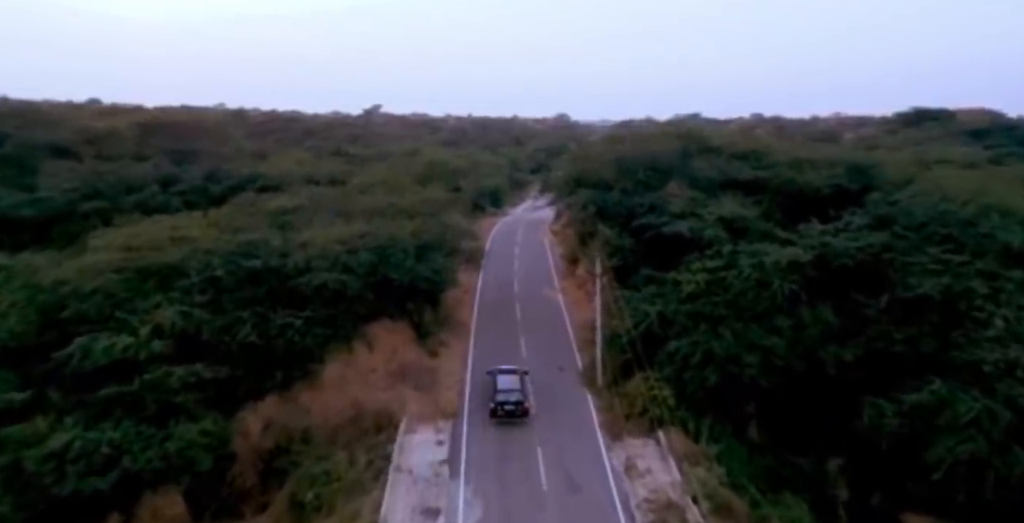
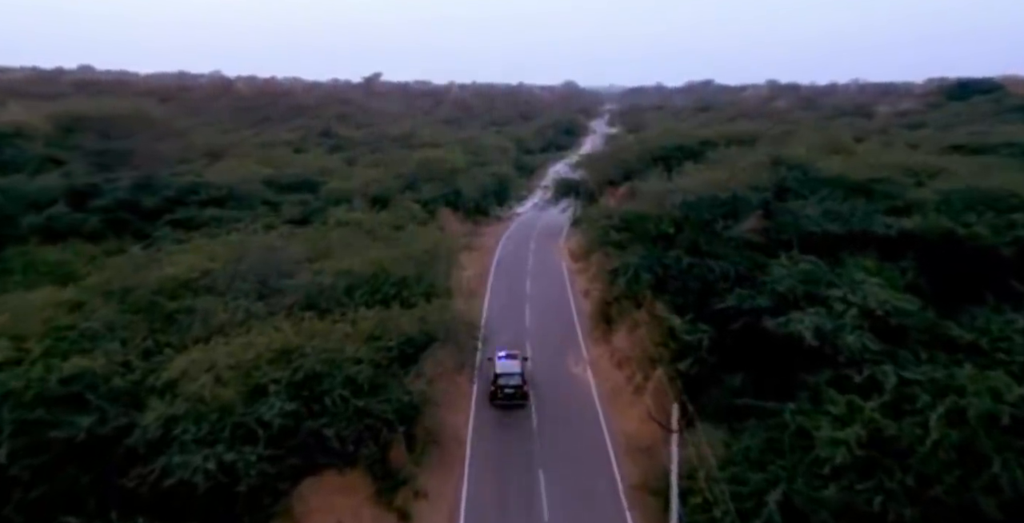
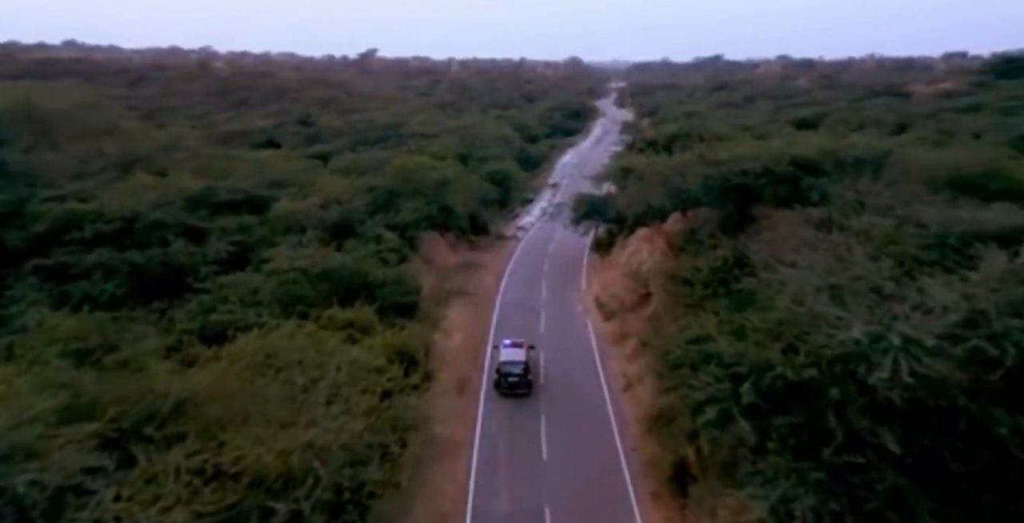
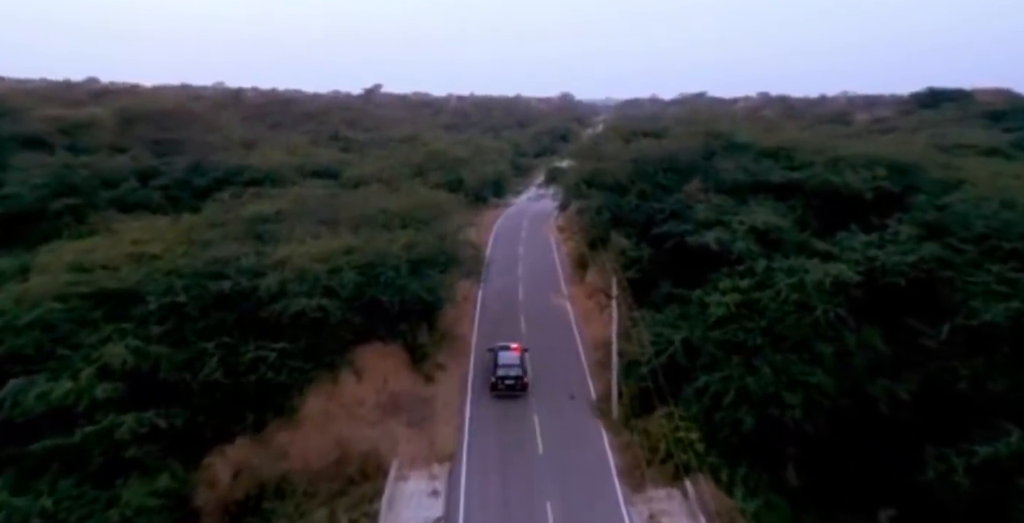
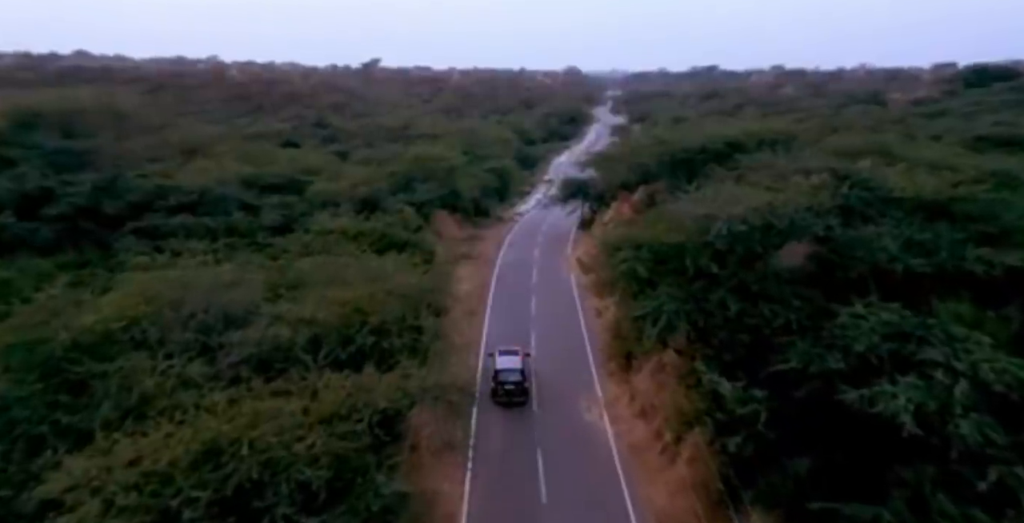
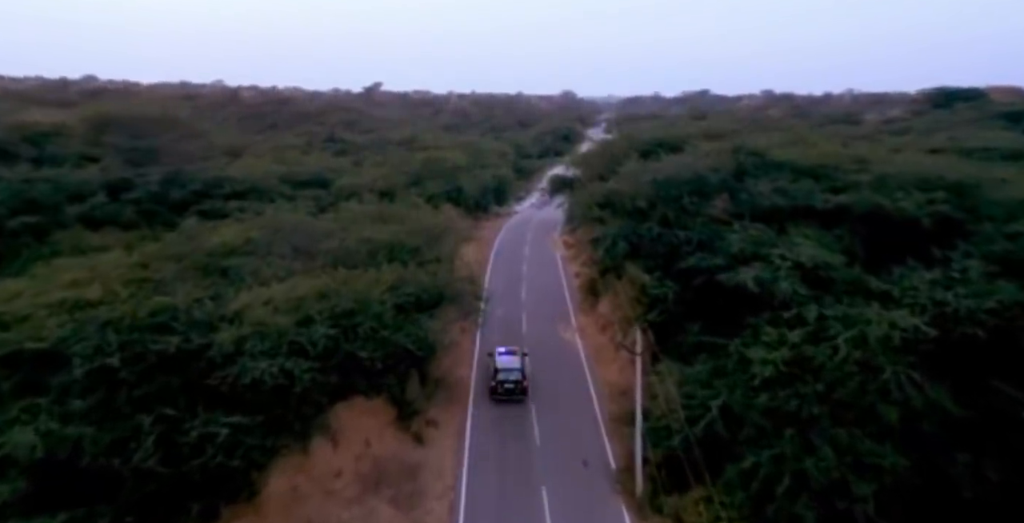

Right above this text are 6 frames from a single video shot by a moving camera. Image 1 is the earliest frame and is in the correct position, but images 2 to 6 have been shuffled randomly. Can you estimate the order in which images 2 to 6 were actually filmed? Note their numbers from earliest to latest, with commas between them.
4, 6, 2, 5, 3
